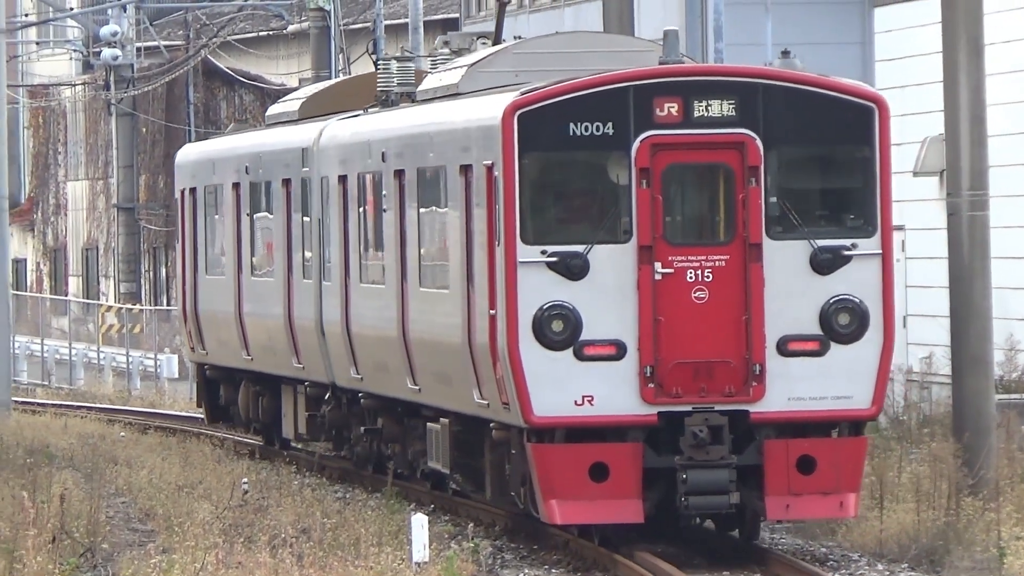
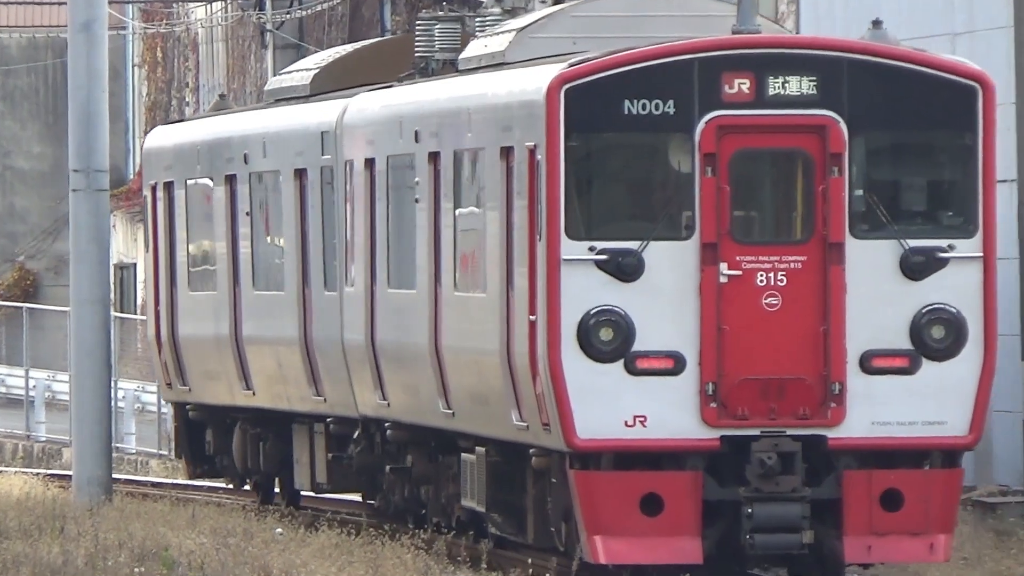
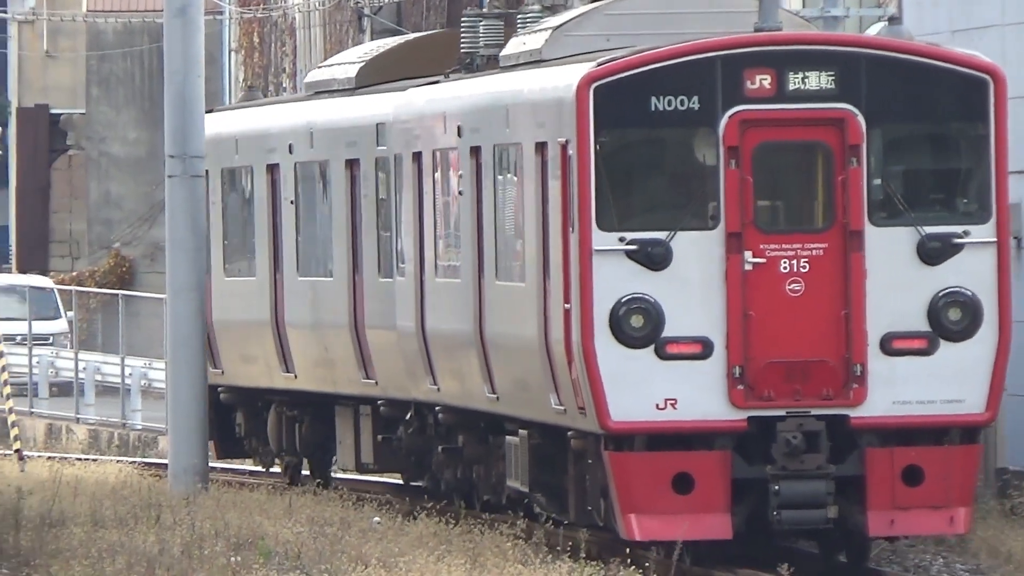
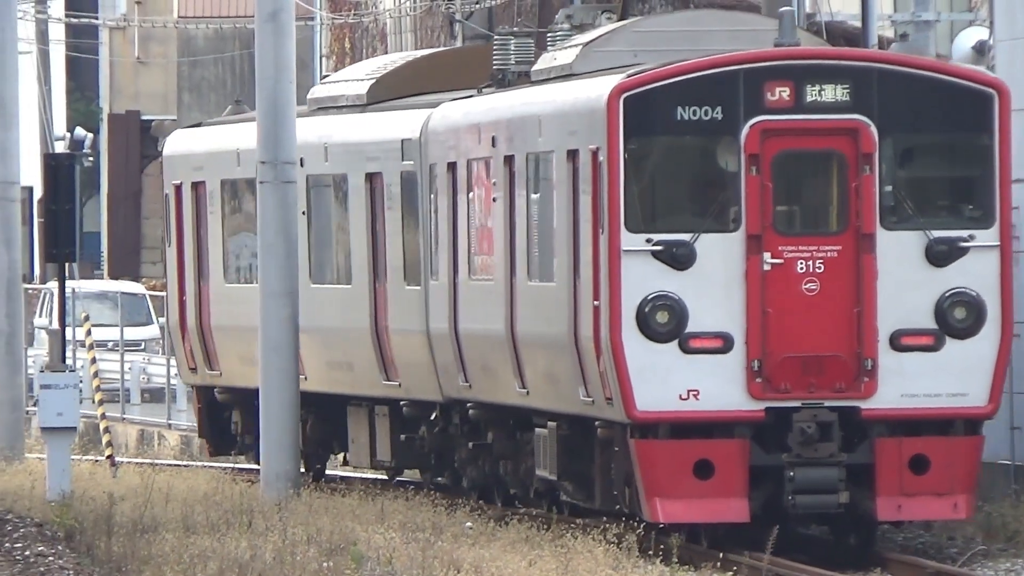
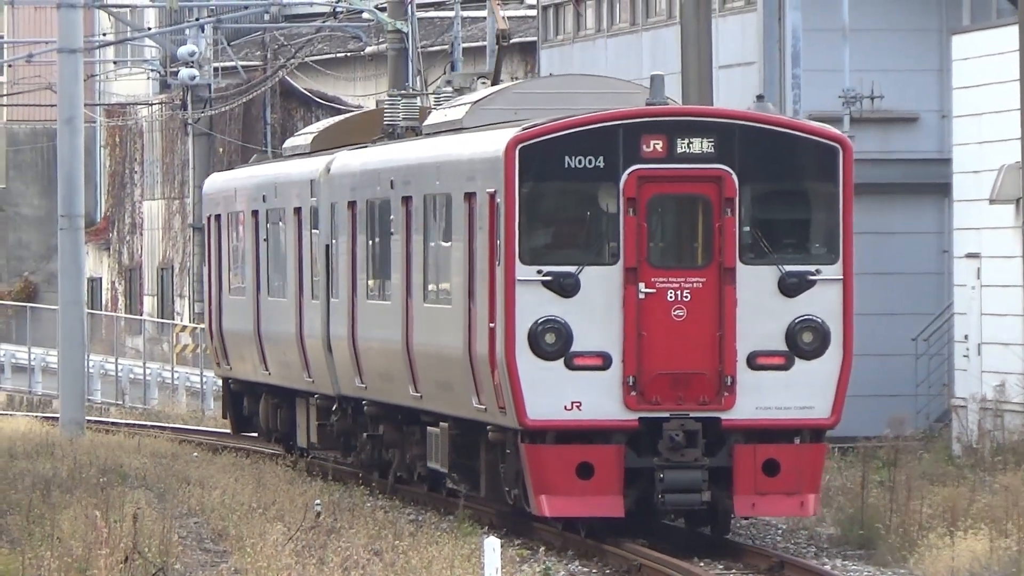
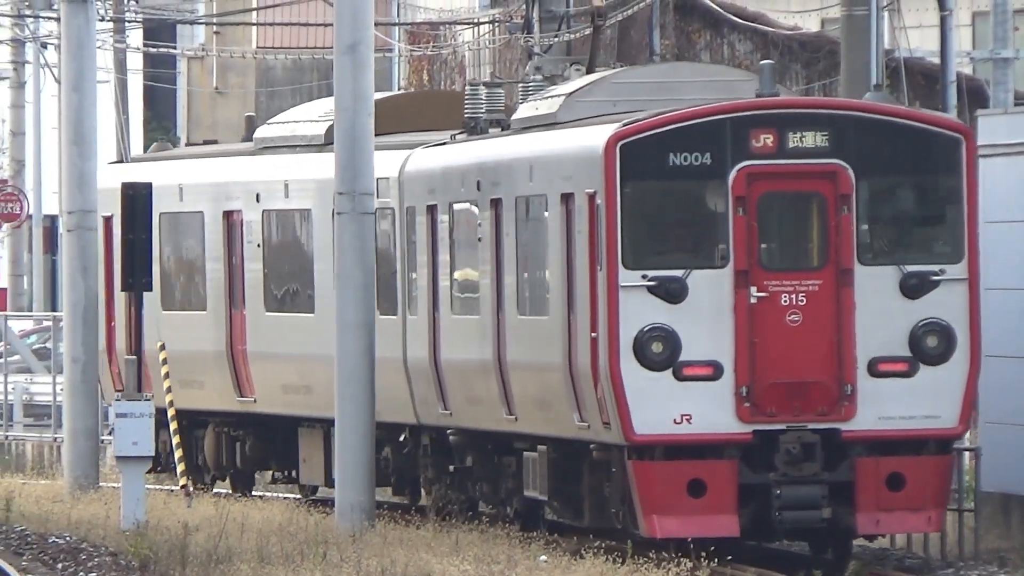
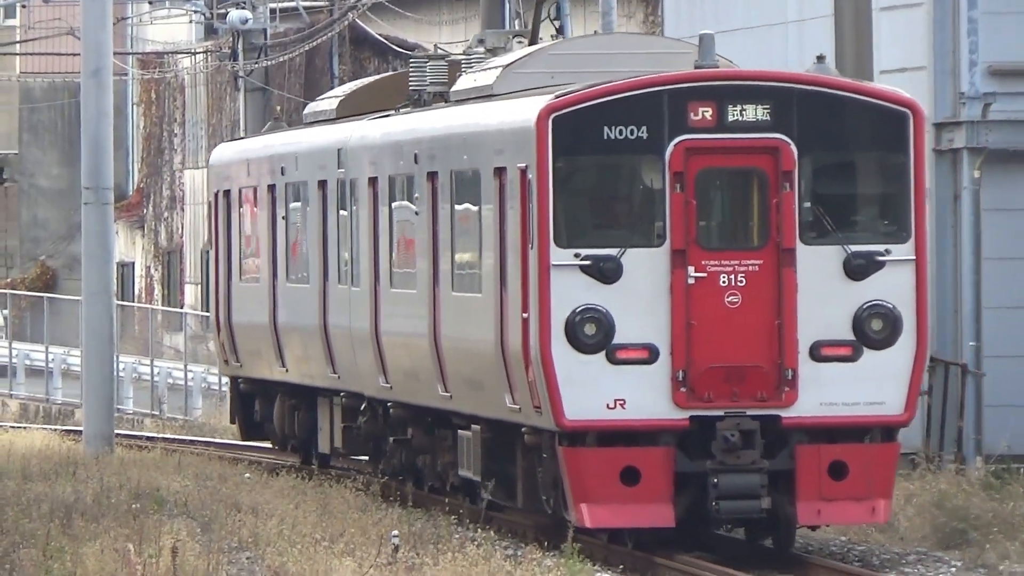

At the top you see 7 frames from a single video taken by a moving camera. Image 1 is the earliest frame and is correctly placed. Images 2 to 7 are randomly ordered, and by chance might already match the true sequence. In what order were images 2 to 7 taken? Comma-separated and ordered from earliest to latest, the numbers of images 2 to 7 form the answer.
5, 7, 2, 3, 4, 6
